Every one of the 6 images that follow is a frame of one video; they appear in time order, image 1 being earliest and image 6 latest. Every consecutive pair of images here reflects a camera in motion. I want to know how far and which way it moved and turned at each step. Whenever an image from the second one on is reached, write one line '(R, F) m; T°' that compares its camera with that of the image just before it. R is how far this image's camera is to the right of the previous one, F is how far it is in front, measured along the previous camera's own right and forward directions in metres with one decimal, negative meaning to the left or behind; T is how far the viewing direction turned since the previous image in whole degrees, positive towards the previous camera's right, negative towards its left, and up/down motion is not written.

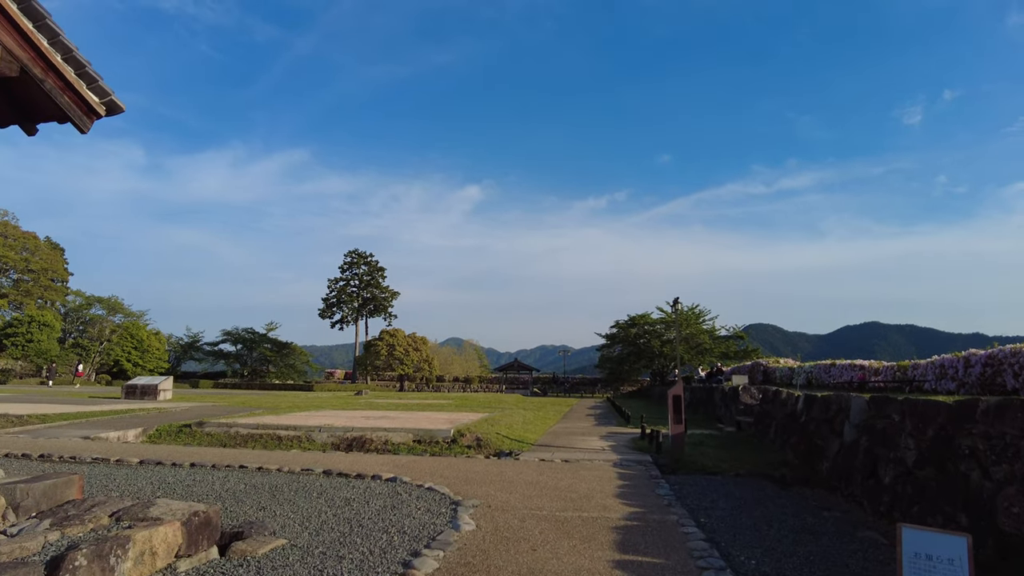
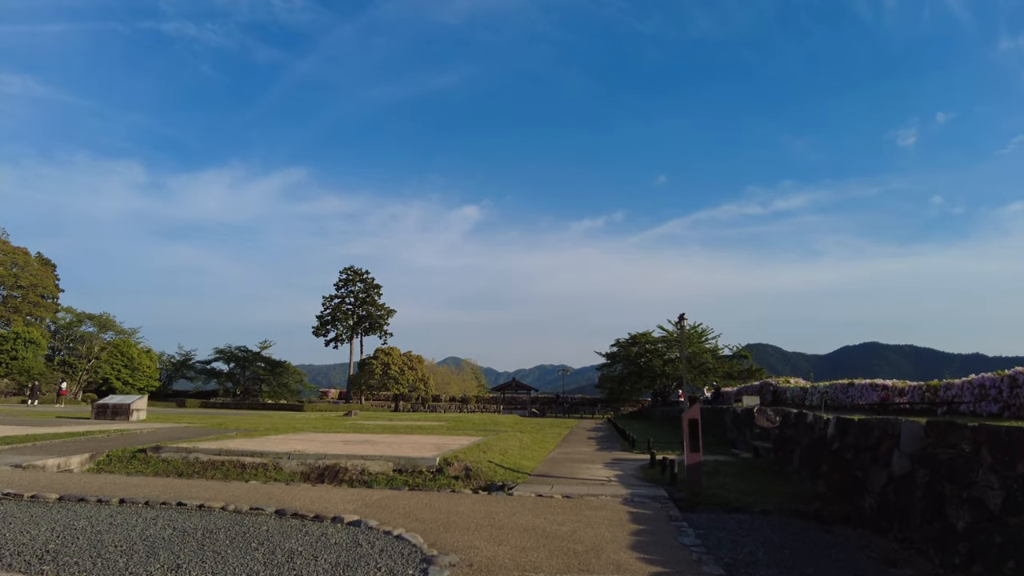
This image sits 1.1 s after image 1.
(+0.1, +1.2) m; 0°
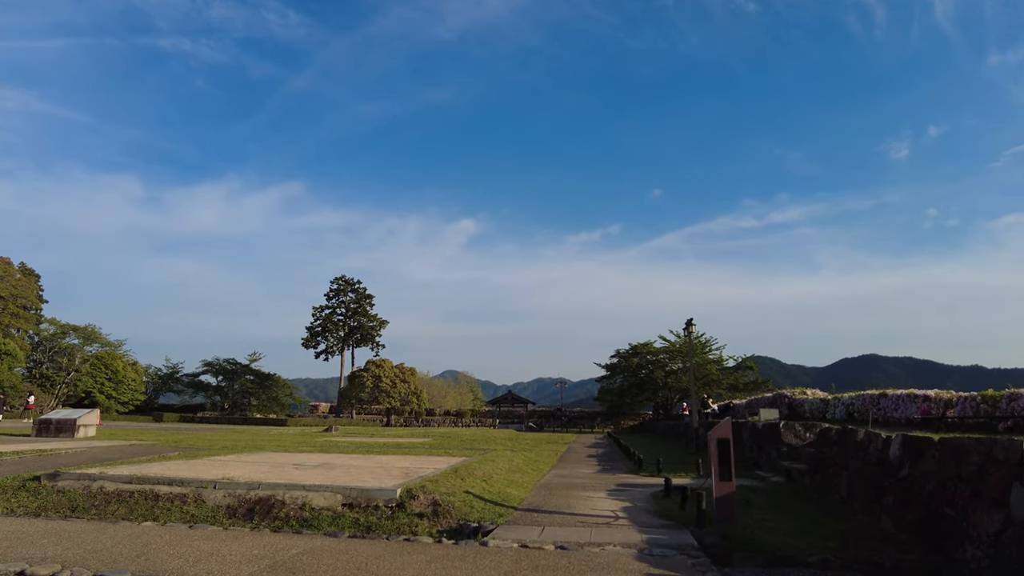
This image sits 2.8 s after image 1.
(+0.3, +2.1) m; 0°
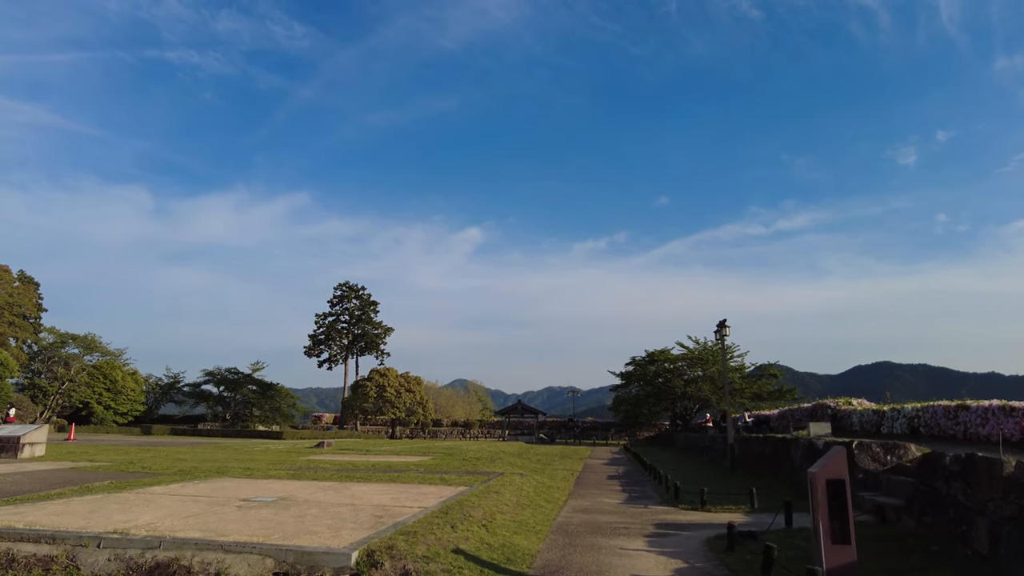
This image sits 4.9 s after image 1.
(0.0, +2.6) m; -1°
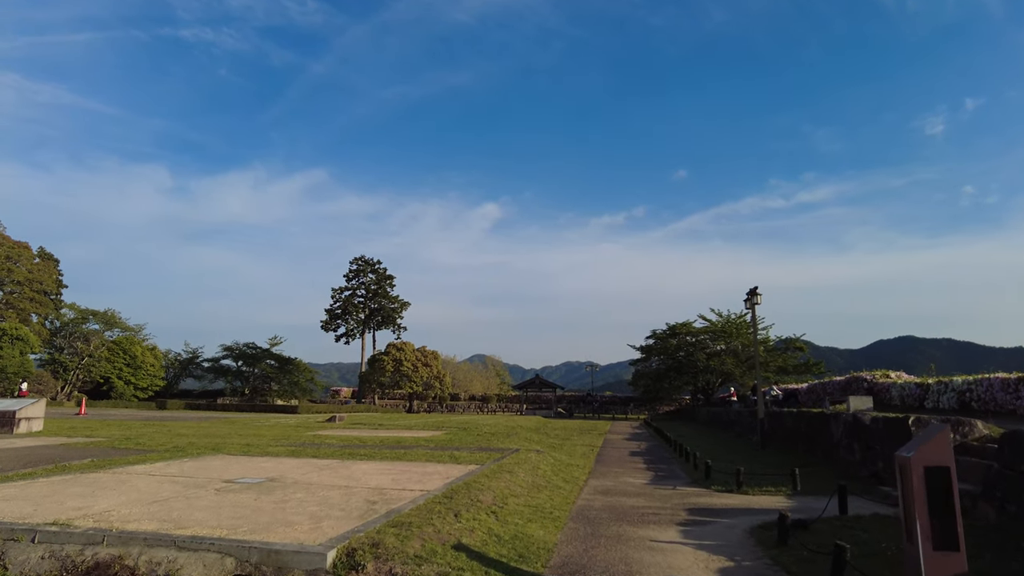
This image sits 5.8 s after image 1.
(+0.1, +1.2) m; -2°
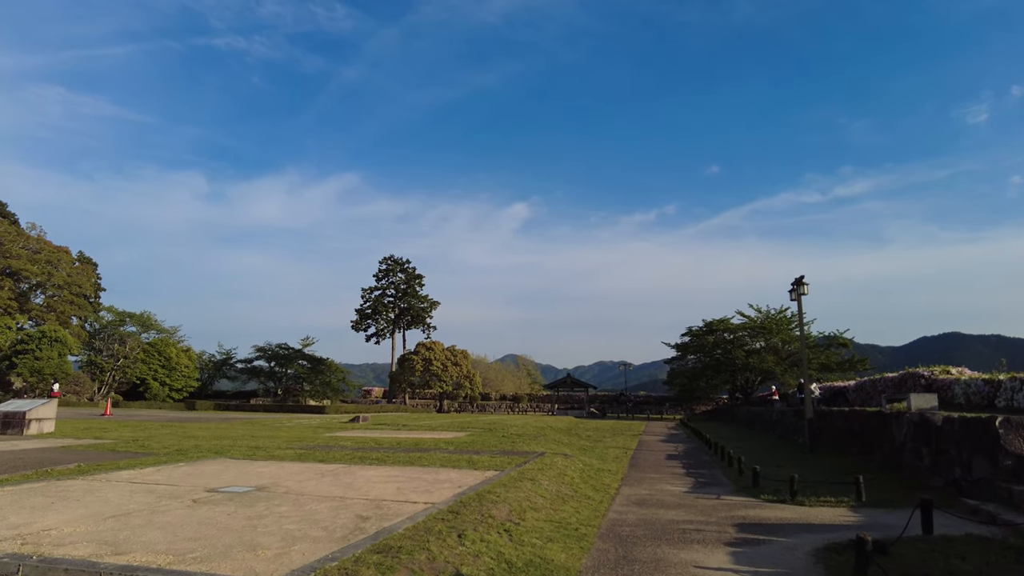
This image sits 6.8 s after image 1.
(+0.2, +1.1) m; -3°
